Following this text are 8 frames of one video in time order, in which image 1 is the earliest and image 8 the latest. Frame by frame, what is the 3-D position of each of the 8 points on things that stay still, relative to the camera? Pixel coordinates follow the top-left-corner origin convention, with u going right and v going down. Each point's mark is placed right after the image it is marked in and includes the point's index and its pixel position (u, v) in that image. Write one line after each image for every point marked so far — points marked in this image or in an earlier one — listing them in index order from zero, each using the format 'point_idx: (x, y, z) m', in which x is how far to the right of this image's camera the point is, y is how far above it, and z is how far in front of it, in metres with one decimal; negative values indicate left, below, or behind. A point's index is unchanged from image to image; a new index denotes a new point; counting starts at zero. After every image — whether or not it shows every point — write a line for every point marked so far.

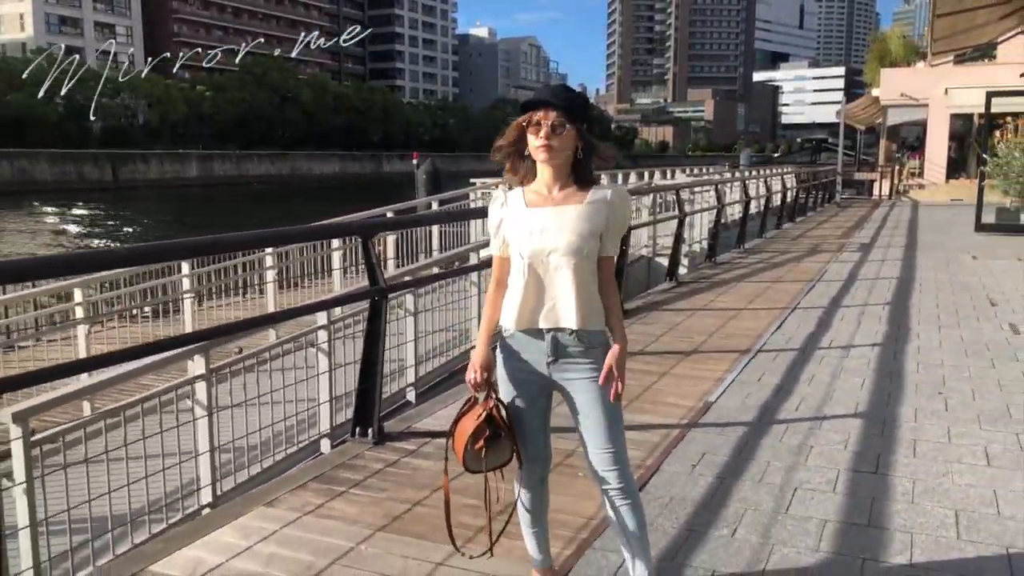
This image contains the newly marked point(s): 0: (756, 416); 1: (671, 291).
0: (+1.3, -0.7, +4.6) m
1: (+1.6, 0.0, +8.8) m
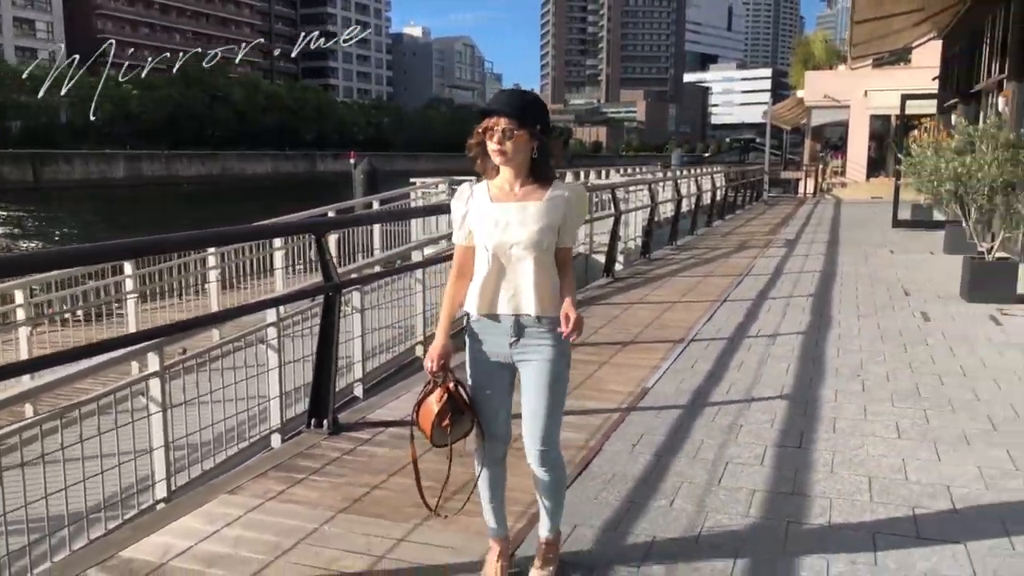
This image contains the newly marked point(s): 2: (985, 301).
0: (+1.0, -0.6, +4.9) m
1: (+1.0, 0.0, +9.1) m
2: (+4.4, -0.1, +8.0) m
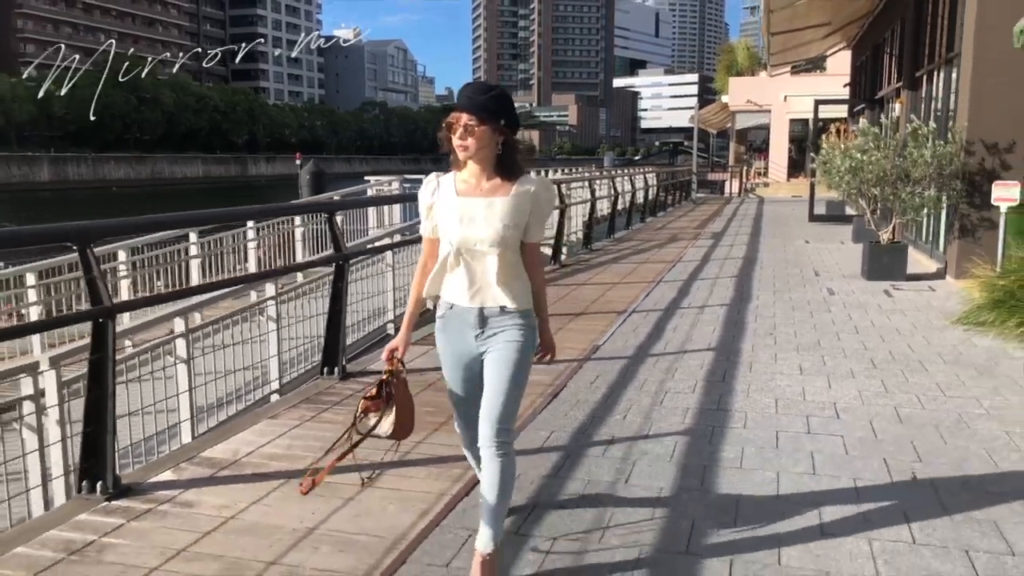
0: (+0.8, -0.4, +5.9) m
1: (+0.5, +0.2, +10.1) m
2: (+3.9, +0.1, +9.2) m
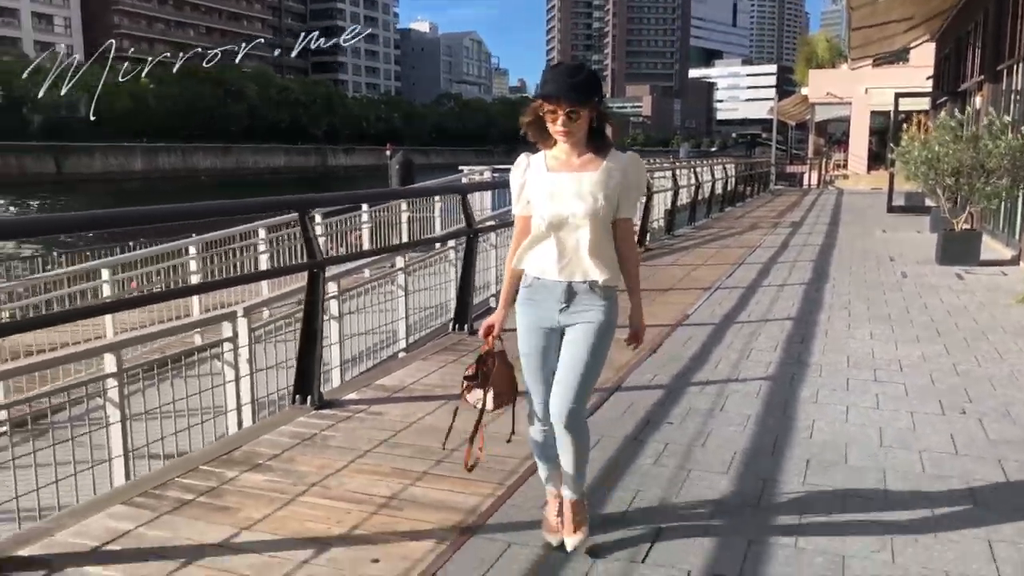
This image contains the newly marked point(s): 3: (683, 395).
0: (+1.6, -0.2, +6.7) m
1: (+1.6, +0.4, +10.9) m
2: (+5.0, +0.3, +9.7) m
3: (+0.9, -0.6, +4.7) m
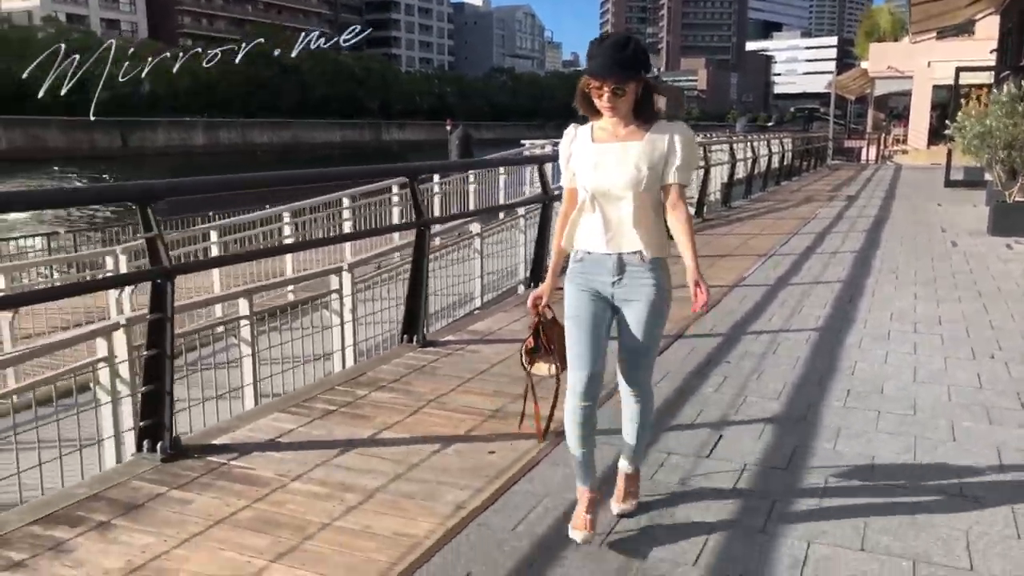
0: (+2.2, +0.1, +7.2) m
1: (+2.5, +0.8, +11.4) m
2: (+5.7, +0.6, +10.1) m
3: (+1.4, -0.3, +5.3) m
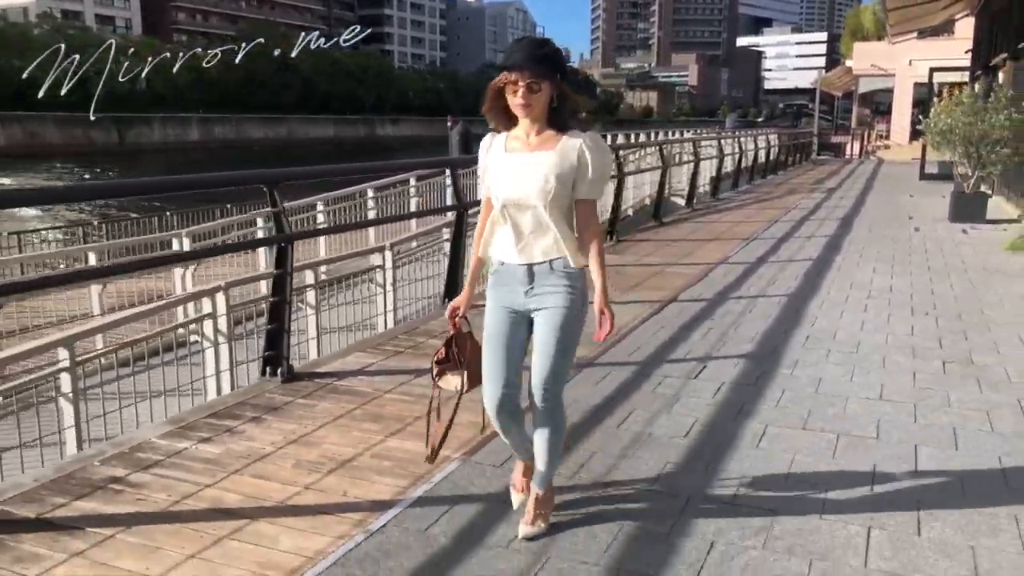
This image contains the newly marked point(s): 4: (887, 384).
0: (+2.3, +0.3, +8.3) m
1: (+2.6, +1.1, +12.5) m
2: (+5.9, +0.9, +11.2) m
3: (+1.6, -0.1, +6.4) m
4: (+1.9, -0.5, +4.4) m
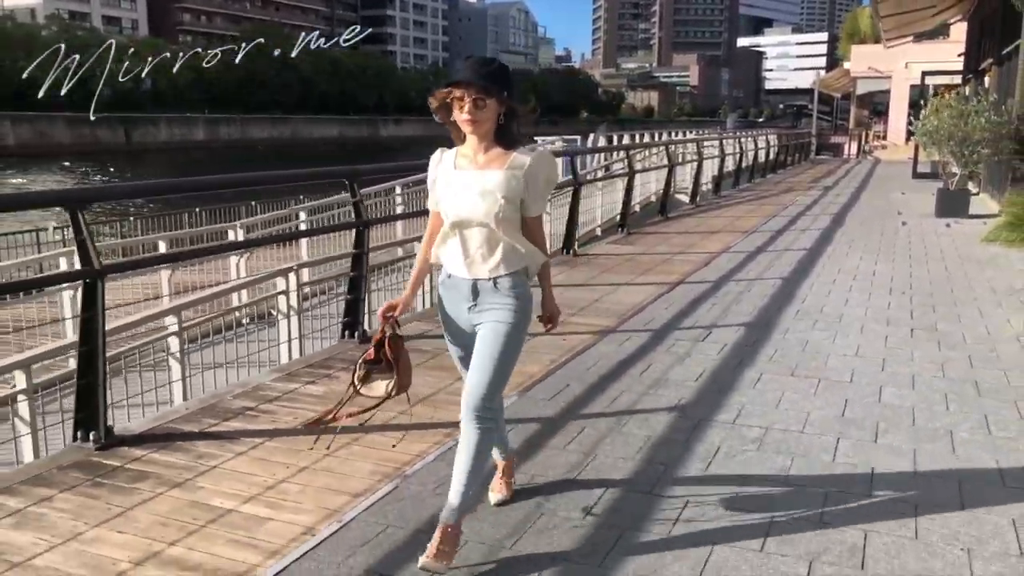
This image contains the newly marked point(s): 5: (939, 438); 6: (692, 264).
0: (+2.6, +0.4, +9.2) m
1: (+2.8, +1.2, +13.4) m
2: (+6.1, +1.0, +12.1) m
3: (+1.8, 0.0, +7.2) m
4: (+2.1, -0.3, +5.3) m
5: (+1.9, -0.7, +3.8) m
6: (+1.7, +0.2, +8.3) m
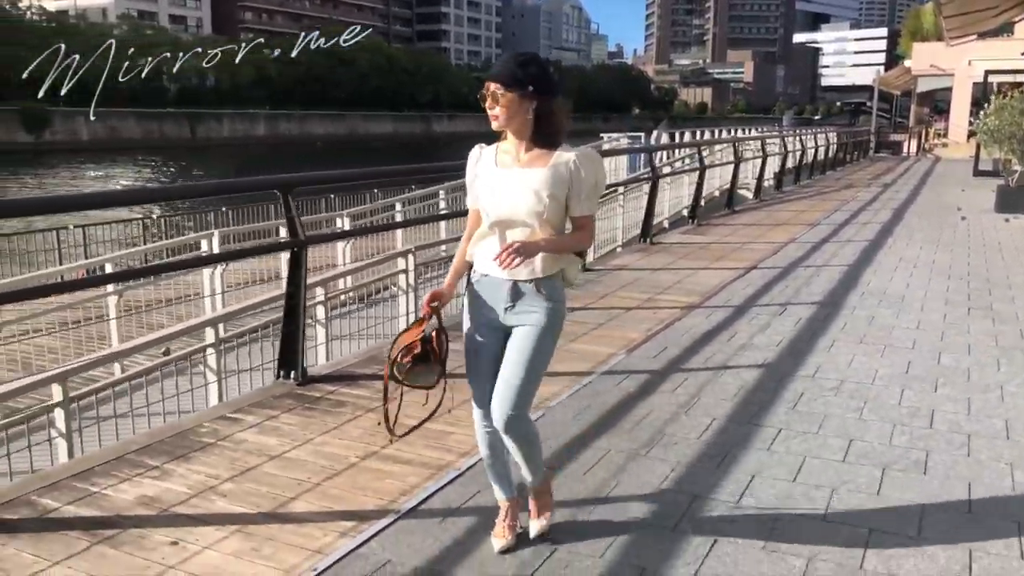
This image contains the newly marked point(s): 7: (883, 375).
0: (+3.5, +0.5, +9.9) m
1: (+4.0, +1.4, +14.0) m
2: (+7.2, +1.1, +12.5) m
3: (+2.6, +0.2, +7.9) m
4: (+2.8, -0.2, +6.0) m
5: (+2.5, -0.5, +4.5) m
6: (+2.6, +0.4, +9.0) m
7: (+2.0, -0.5, +4.7) m
